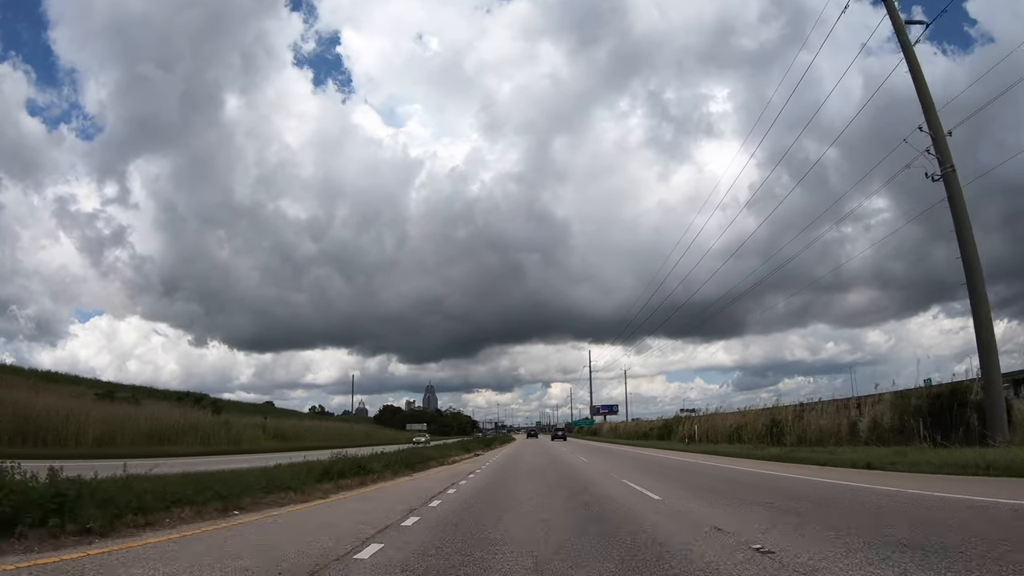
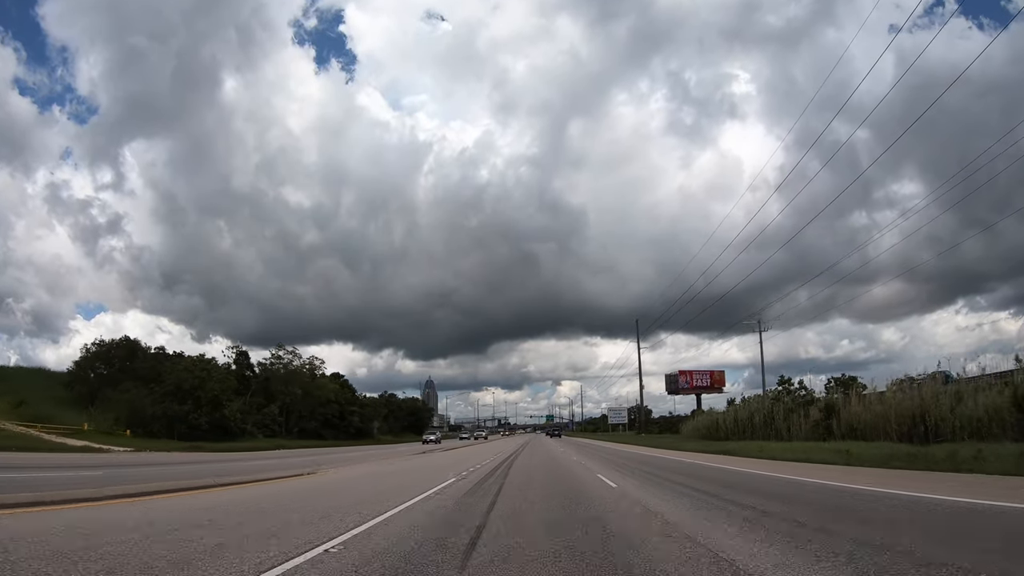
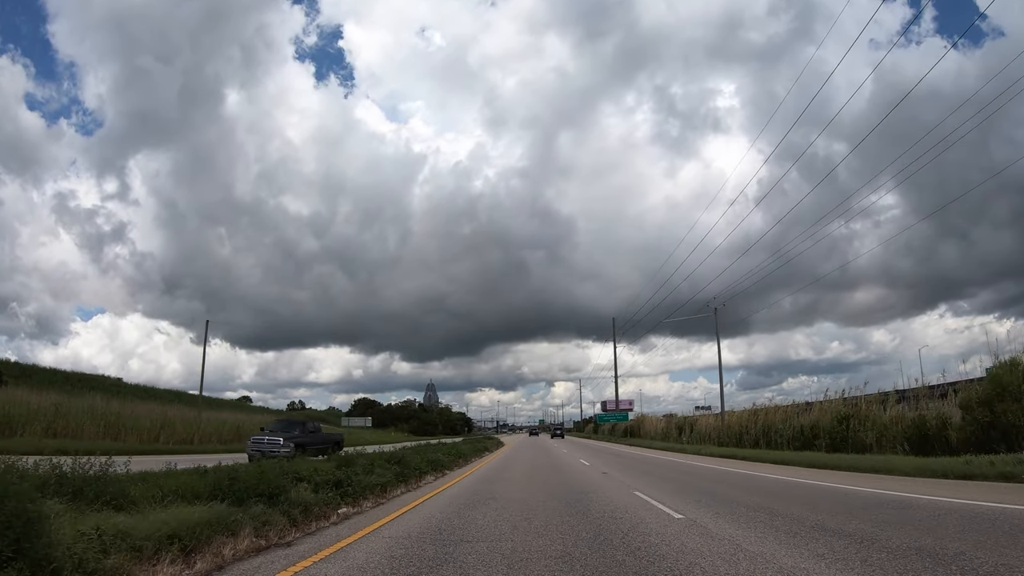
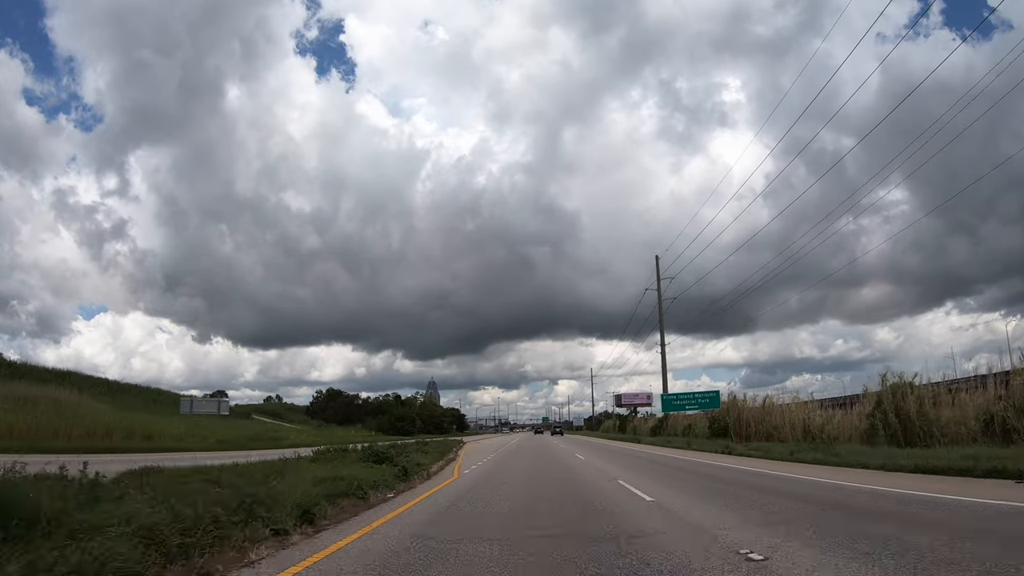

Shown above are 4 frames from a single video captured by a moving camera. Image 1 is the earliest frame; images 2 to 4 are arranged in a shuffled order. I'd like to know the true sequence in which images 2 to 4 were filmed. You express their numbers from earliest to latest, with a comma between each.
3, 4, 2
